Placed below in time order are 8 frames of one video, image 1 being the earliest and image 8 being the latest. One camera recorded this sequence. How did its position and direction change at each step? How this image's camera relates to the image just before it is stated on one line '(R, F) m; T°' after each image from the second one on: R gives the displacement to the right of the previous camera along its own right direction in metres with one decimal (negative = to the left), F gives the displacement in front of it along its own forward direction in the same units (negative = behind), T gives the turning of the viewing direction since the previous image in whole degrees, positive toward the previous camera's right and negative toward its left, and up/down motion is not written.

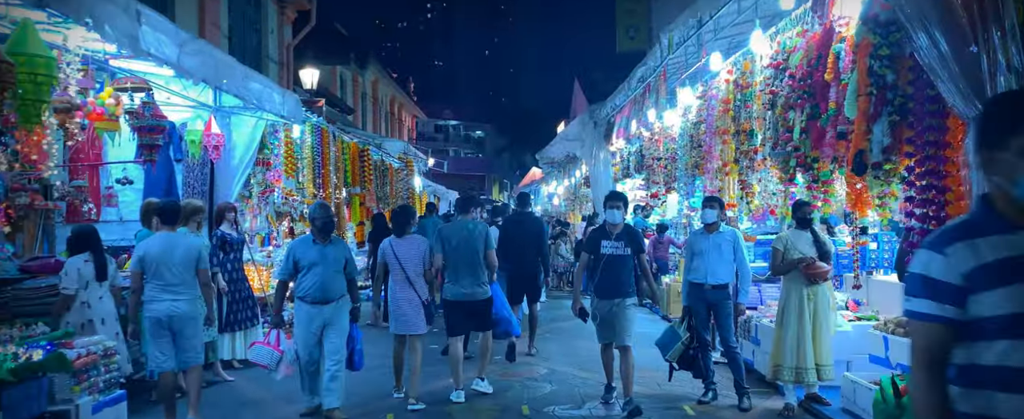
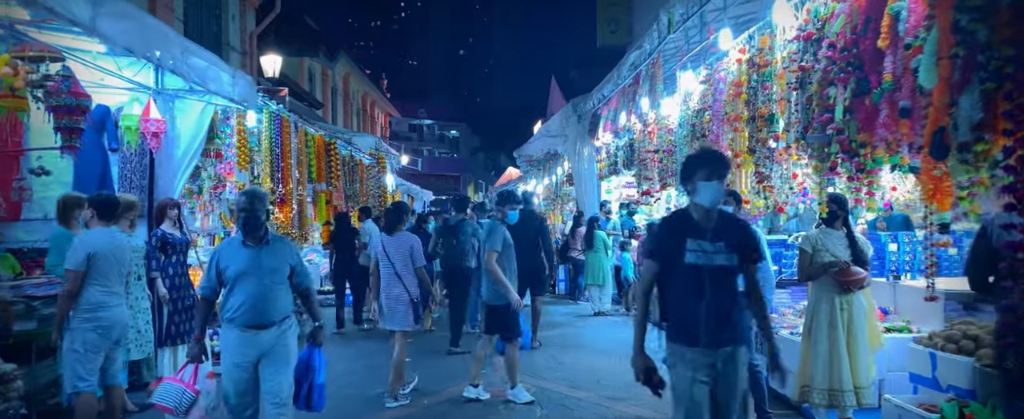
(-0.1, +0.8) m; +2°
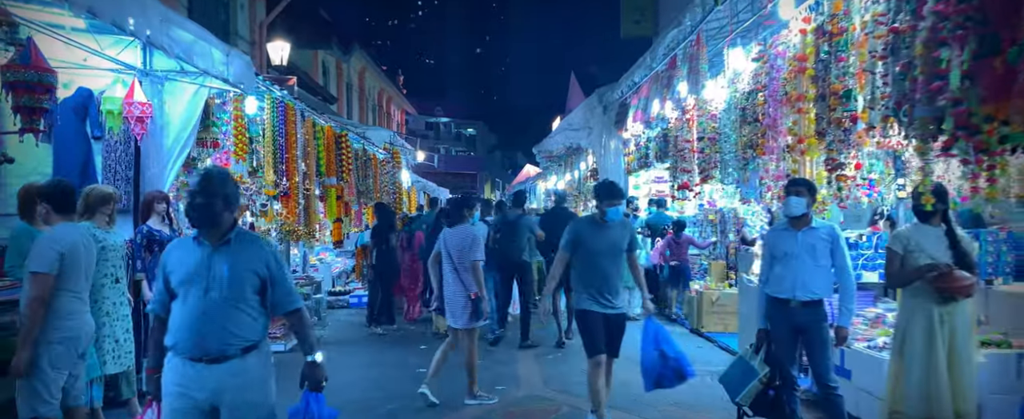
(-0.1, +0.7) m; -1°
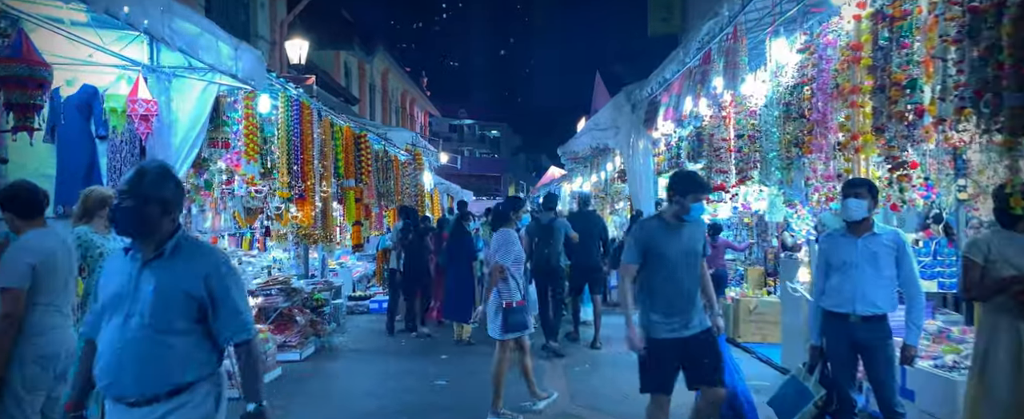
(0.0, +0.4) m; -2°
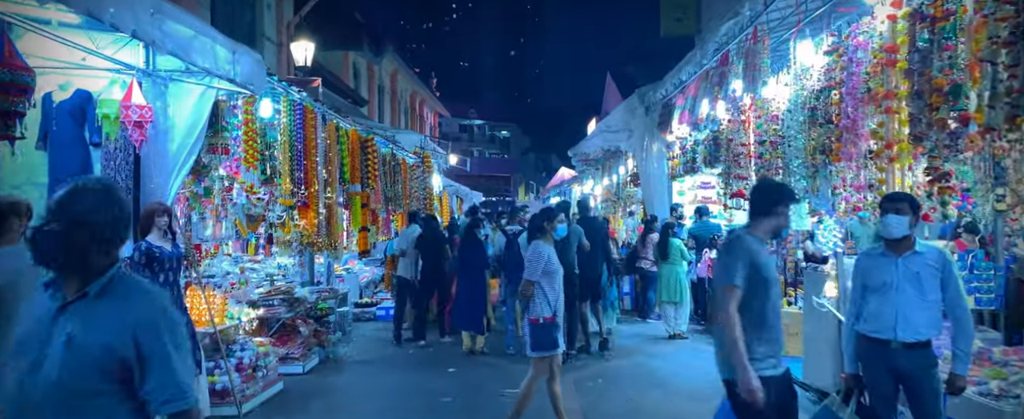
(0.0, +0.3) m; -1°
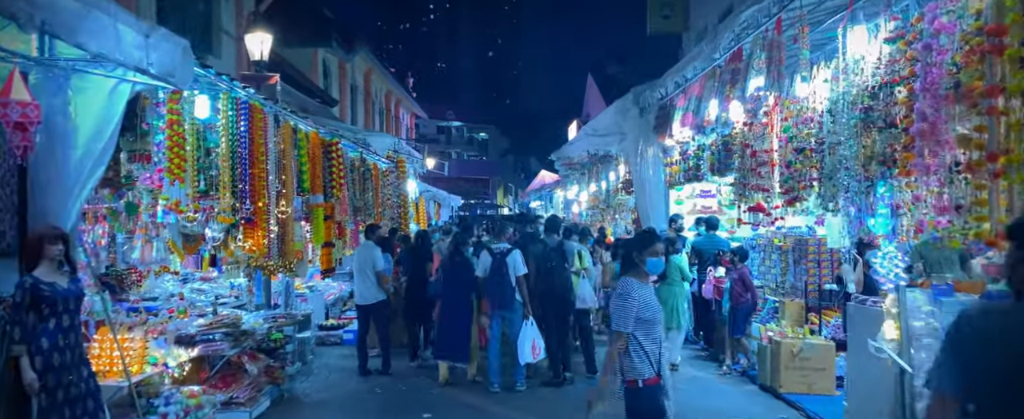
(-0.1, +1.0) m; +2°
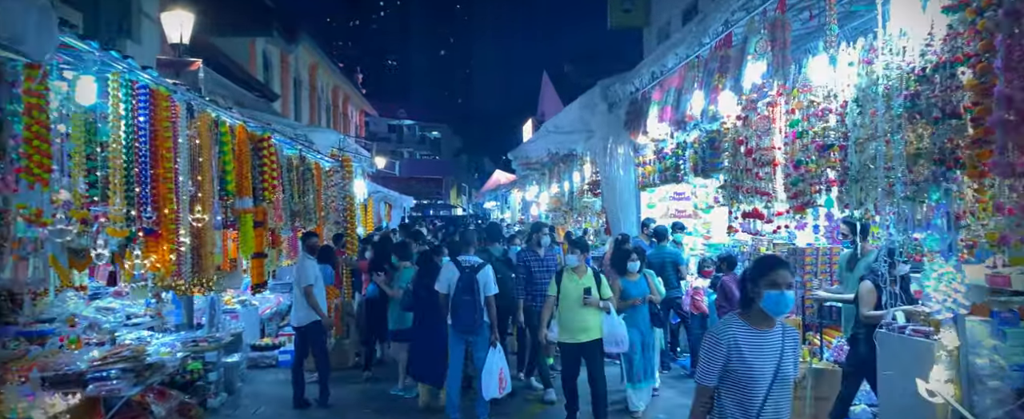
(-0.1, +0.9) m; +4°
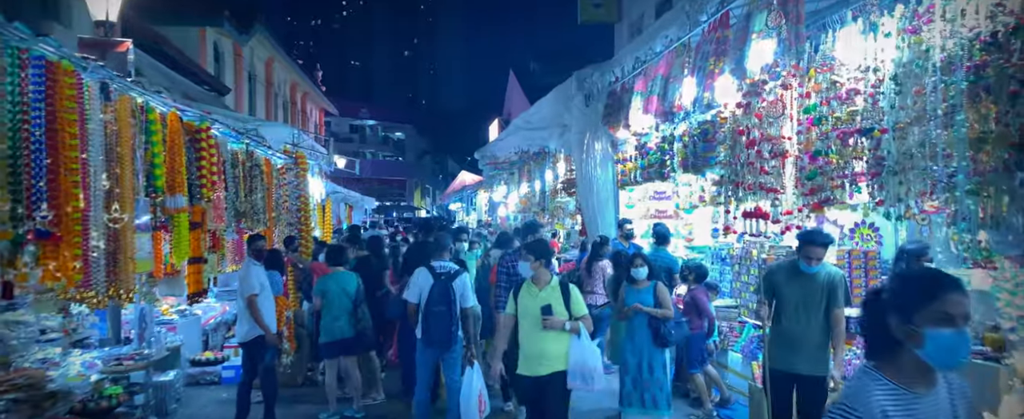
(-0.1, +0.7) m; +3°
